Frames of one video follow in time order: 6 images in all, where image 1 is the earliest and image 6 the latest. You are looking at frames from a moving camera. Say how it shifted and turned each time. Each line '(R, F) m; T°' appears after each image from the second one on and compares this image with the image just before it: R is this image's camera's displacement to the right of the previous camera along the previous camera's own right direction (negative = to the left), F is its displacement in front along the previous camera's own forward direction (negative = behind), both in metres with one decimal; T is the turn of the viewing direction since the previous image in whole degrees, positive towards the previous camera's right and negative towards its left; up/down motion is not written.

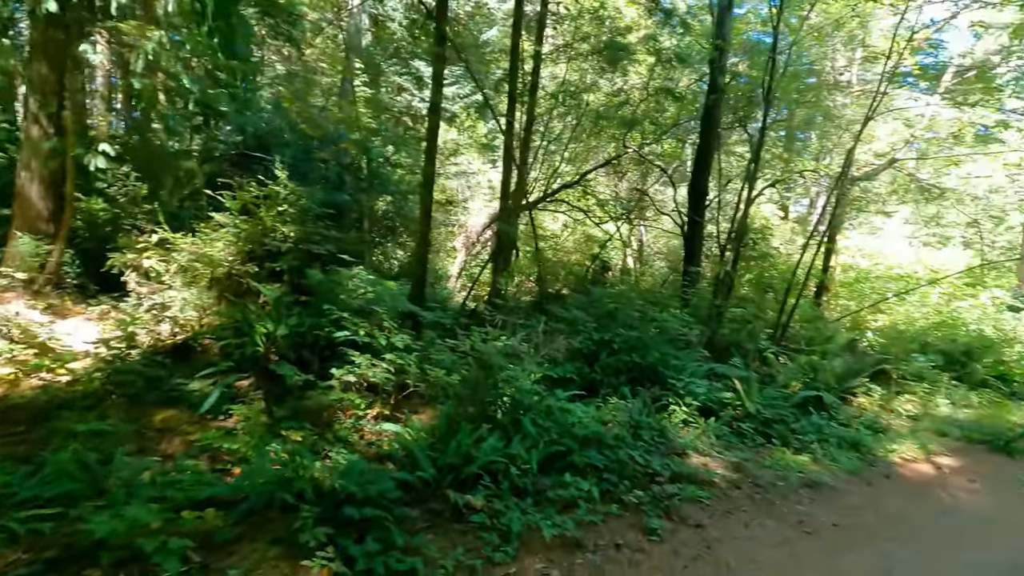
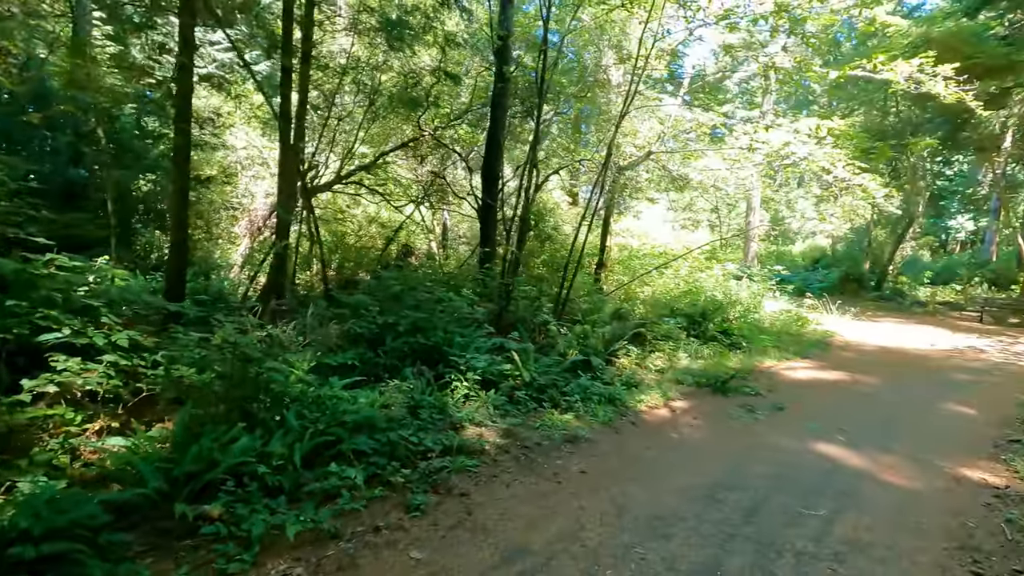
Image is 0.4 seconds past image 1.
(+0.4, 0.0) m; +19°
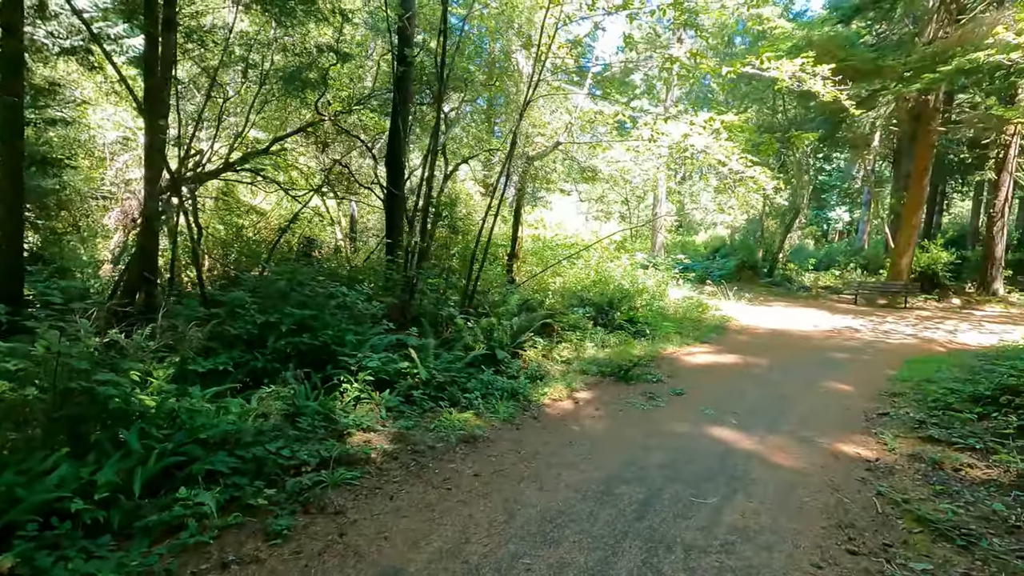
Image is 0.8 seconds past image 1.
(+0.3, +0.3) m; +8°
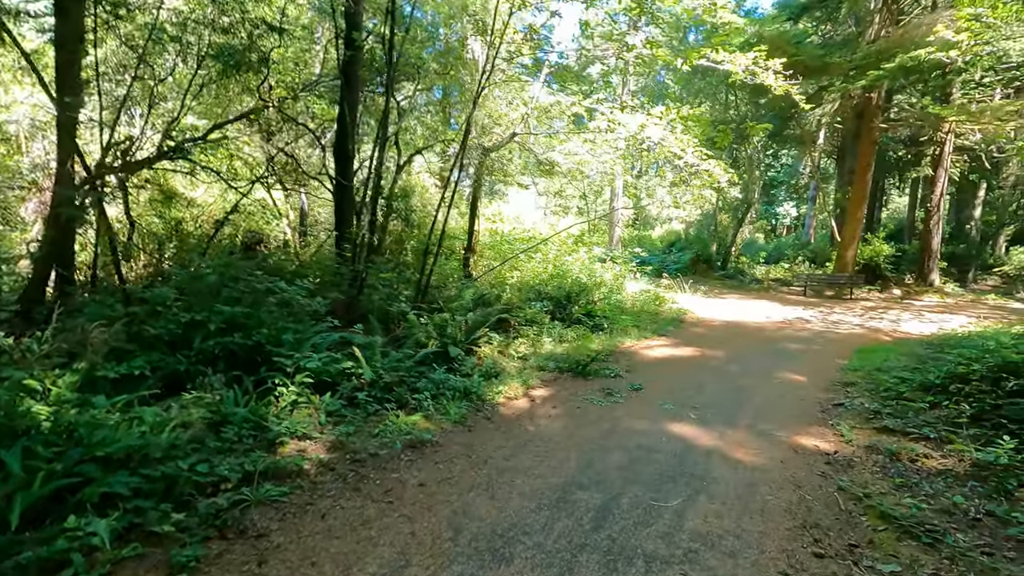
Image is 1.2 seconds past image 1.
(+0.1, +0.3) m; +4°
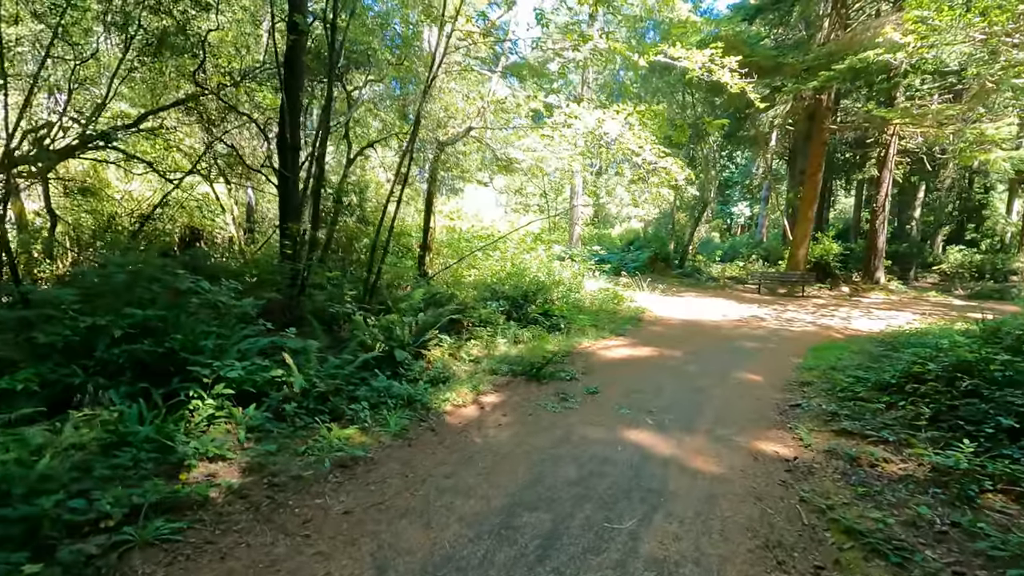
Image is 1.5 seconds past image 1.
(+0.1, +0.4) m; +4°
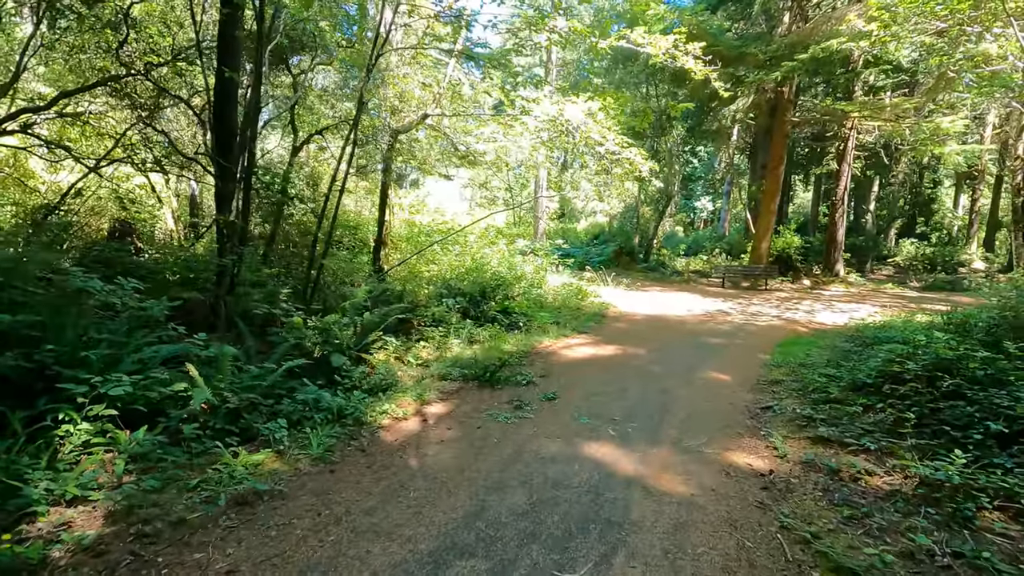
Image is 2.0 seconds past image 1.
(+0.2, +0.6) m; +3°
